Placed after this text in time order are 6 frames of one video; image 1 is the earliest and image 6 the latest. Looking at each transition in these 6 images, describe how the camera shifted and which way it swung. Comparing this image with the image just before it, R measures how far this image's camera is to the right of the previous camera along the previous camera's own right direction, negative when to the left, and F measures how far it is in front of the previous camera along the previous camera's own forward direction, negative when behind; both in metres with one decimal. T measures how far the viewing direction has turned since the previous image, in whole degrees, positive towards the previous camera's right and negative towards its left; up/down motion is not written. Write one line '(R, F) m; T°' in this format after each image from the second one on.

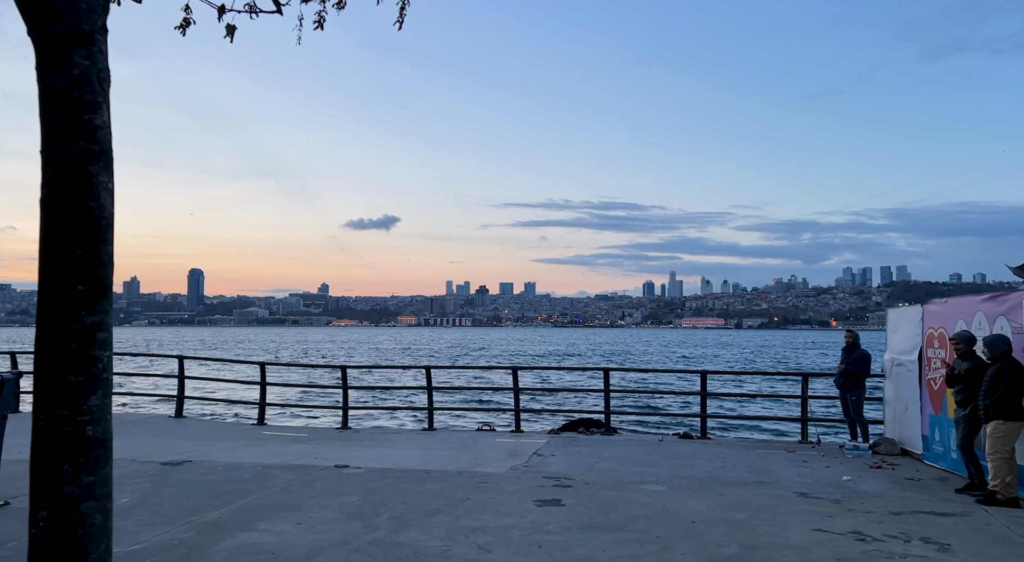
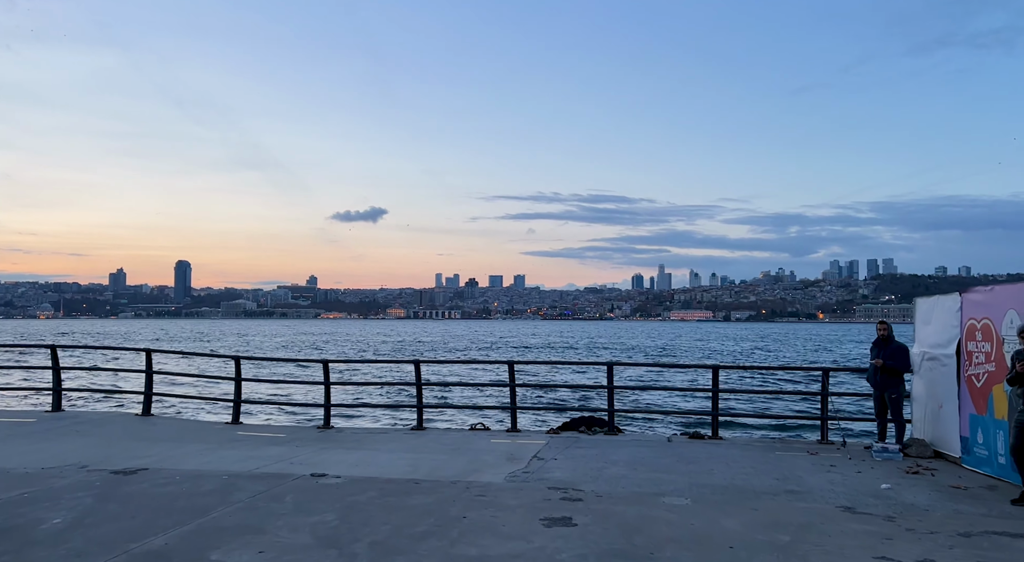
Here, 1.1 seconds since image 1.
(-0.1, +1.0) m; +1°
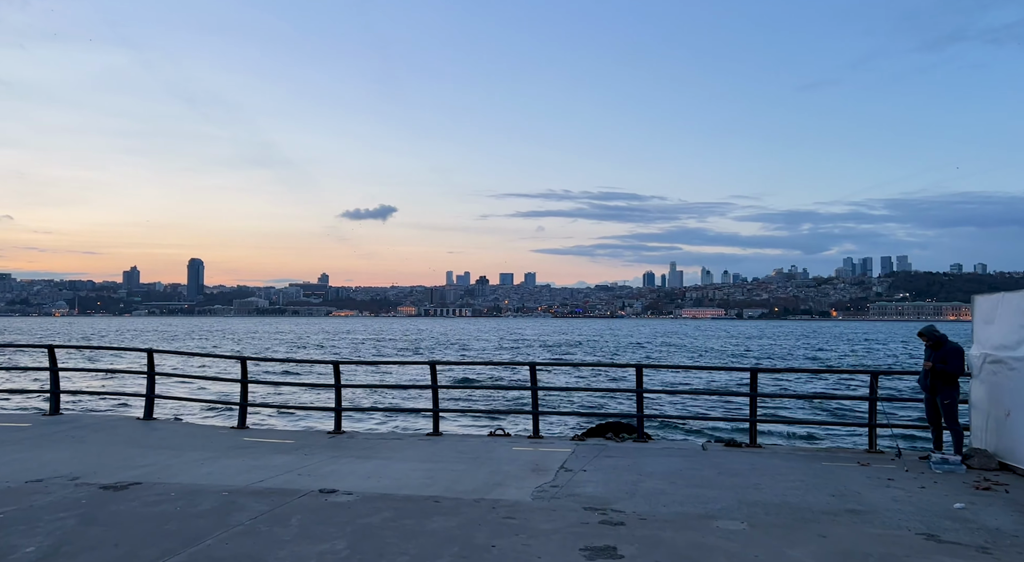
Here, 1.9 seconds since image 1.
(-0.2, +0.7) m; -1°
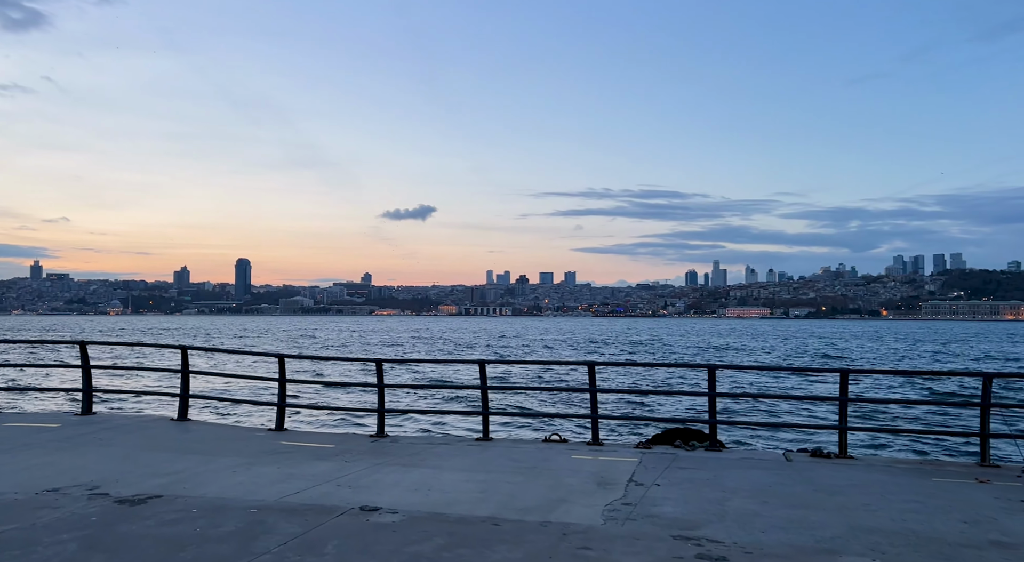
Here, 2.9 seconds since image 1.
(-0.2, +0.9) m; -3°
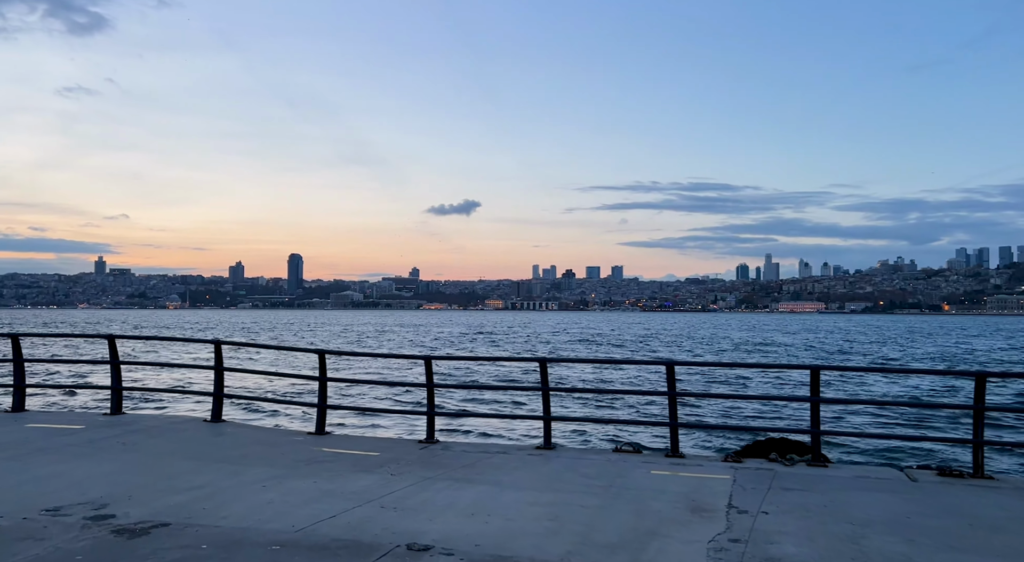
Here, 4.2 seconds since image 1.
(-0.2, +1.2) m; -3°
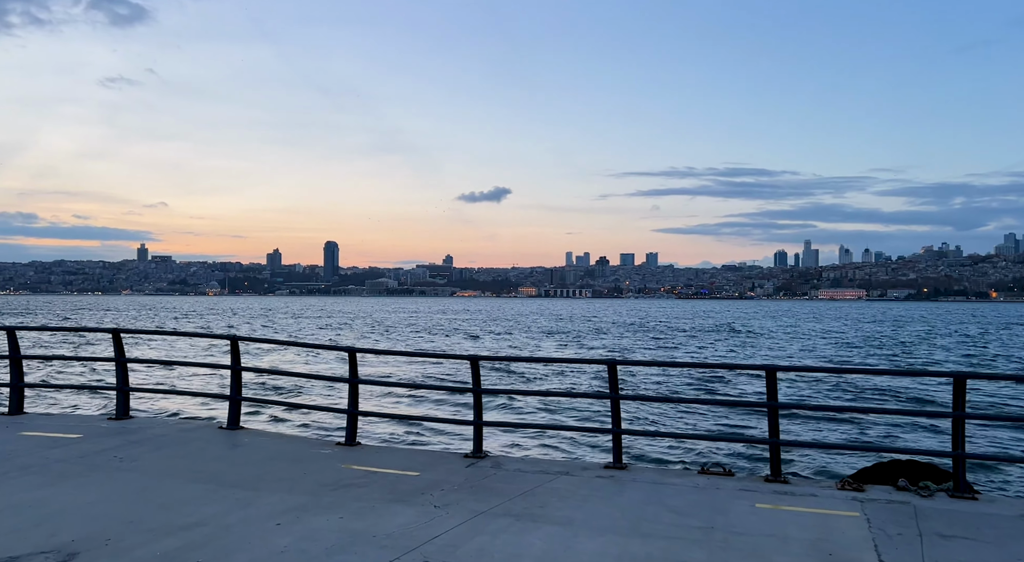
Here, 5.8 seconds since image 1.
(-0.3, +1.5) m; -2°
